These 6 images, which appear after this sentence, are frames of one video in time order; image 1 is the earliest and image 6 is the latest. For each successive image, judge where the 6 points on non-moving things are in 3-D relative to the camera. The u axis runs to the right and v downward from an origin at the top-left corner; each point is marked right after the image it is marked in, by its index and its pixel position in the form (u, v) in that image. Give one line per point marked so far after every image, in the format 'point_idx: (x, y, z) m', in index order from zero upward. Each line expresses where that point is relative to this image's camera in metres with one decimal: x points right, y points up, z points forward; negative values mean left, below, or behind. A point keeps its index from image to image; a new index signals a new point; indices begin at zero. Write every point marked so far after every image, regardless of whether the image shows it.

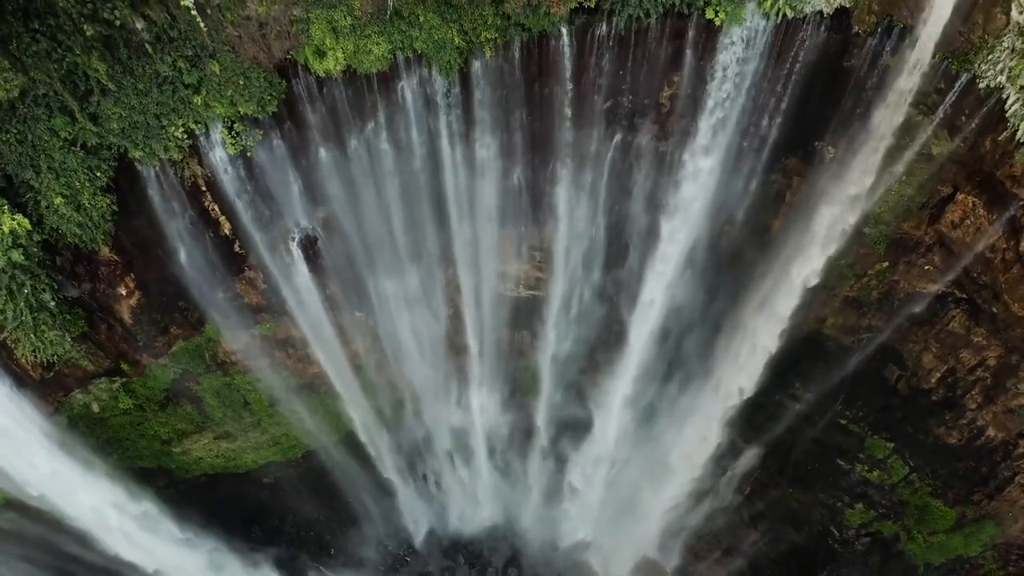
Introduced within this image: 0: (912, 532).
0: (+6.4, -4.0, +11.0) m
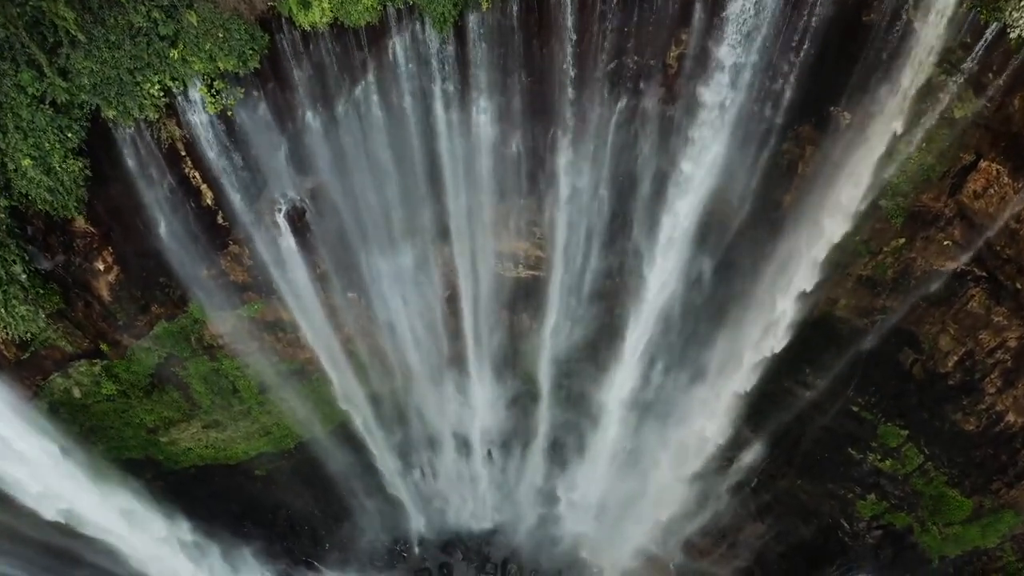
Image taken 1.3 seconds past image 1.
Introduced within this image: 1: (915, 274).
0: (+6.4, -3.7, +10.6) m
1: (+5.3, +0.2, +8.9) m
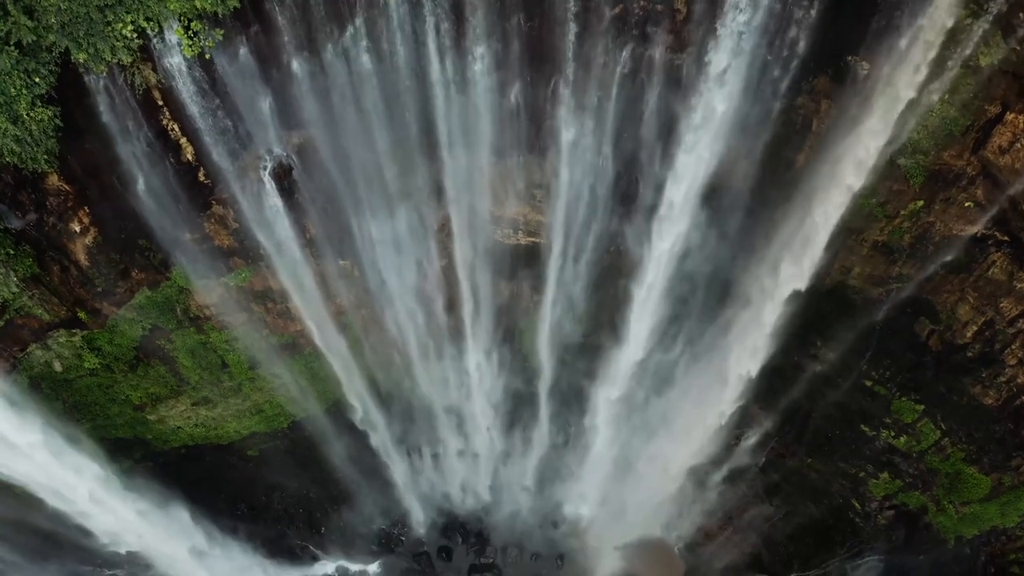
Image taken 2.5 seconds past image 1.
0: (+6.4, -3.2, +10.2) m
1: (+5.3, +0.6, +8.5) m
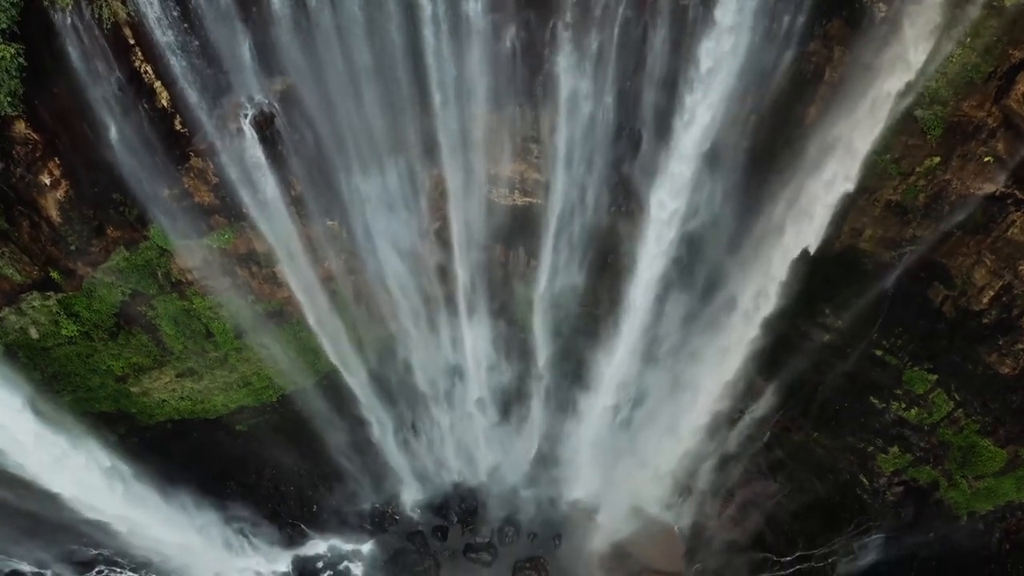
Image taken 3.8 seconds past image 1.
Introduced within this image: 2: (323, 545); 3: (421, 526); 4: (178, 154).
0: (+6.4, -2.7, +9.8) m
1: (+5.2, +1.1, +8.1) m
2: (-3.3, -4.5, +11.9) m
3: (-1.6, -4.2, +12.0) m
4: (-3.9, +1.5, +8.1) m
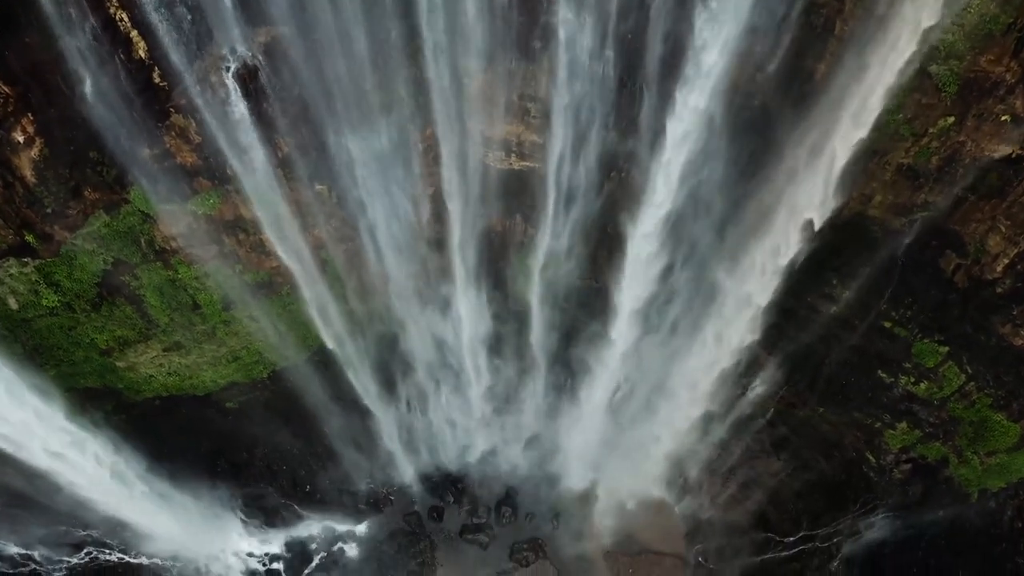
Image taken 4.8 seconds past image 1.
0: (+6.3, -2.3, +9.5) m
1: (+5.2, +1.5, +7.7) m
2: (-3.3, -4.1, +11.6) m
3: (-1.7, -3.8, +11.8) m
4: (-4.0, +1.9, +7.8) m
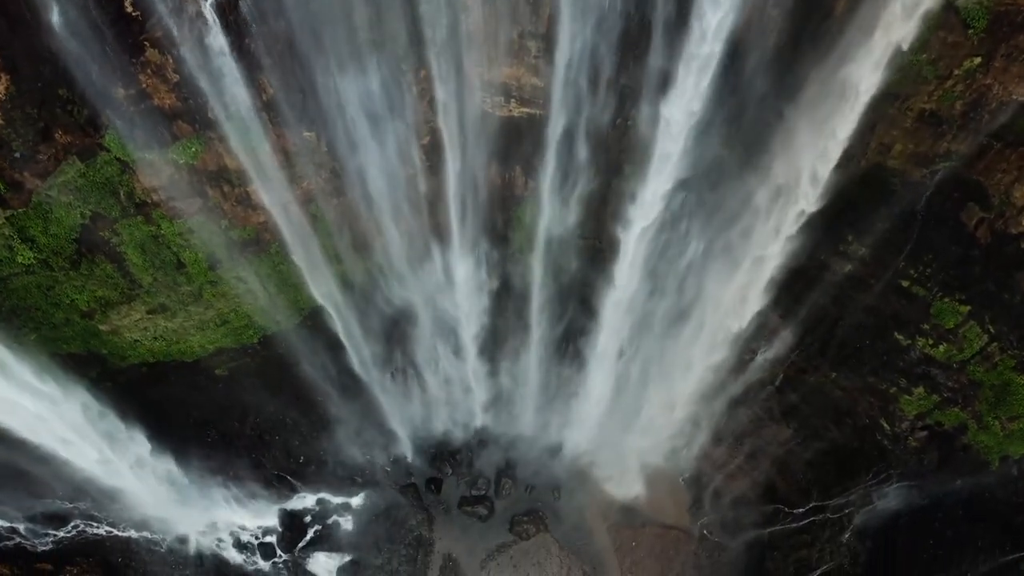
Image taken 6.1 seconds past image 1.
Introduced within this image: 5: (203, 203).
0: (+6.3, -1.7, +9.1) m
1: (+5.2, +2.0, +7.3) m
2: (-3.3, -3.5, +11.3) m
3: (-1.6, -3.2, +11.4) m
4: (-4.0, +2.5, +7.3) m
5: (-3.9, +1.1, +8.7) m
